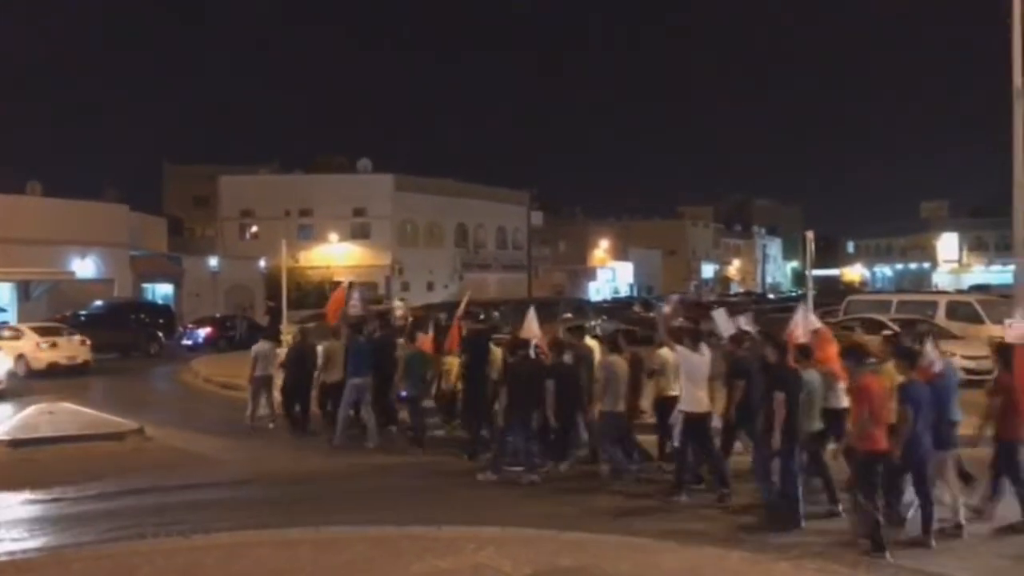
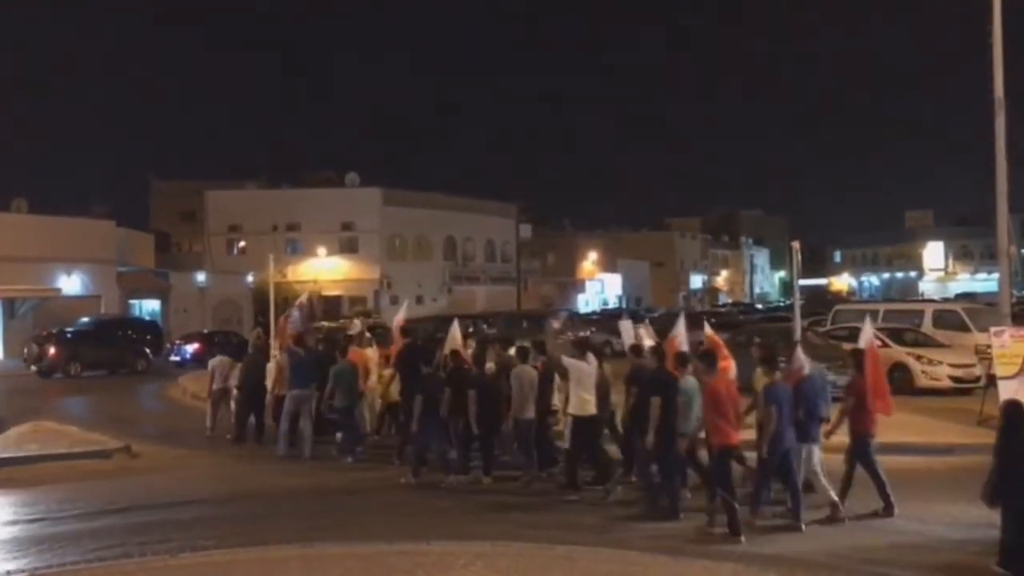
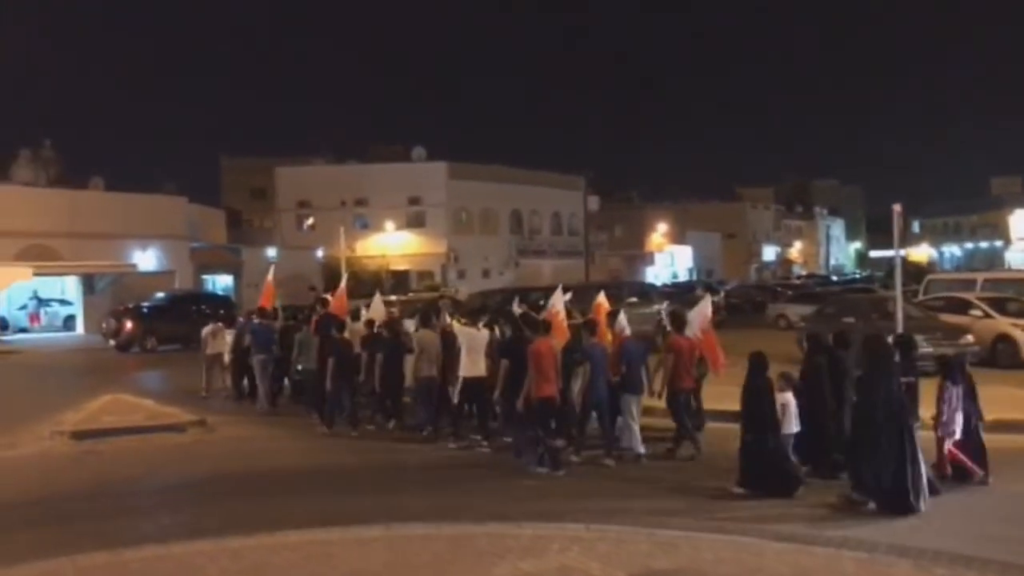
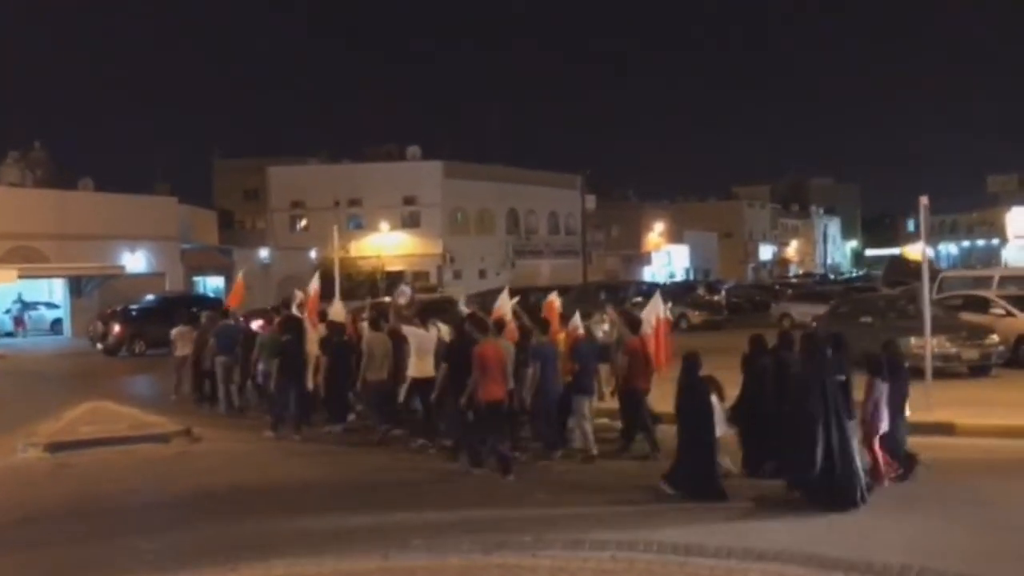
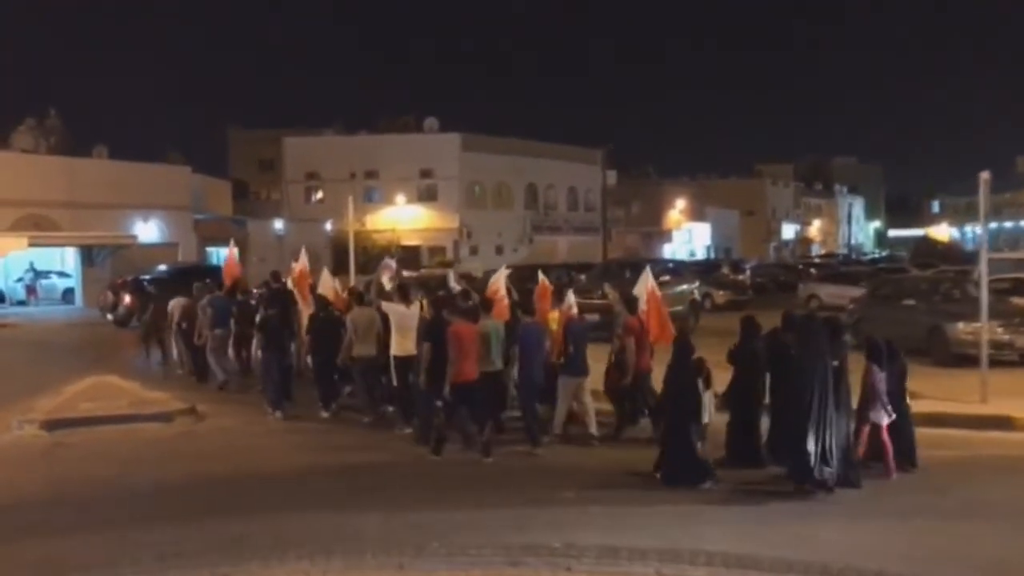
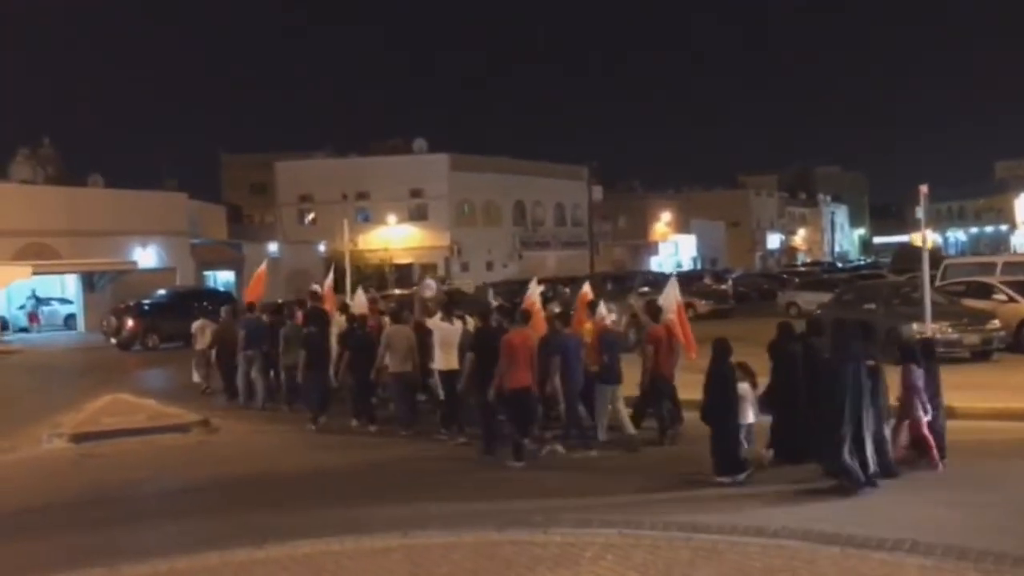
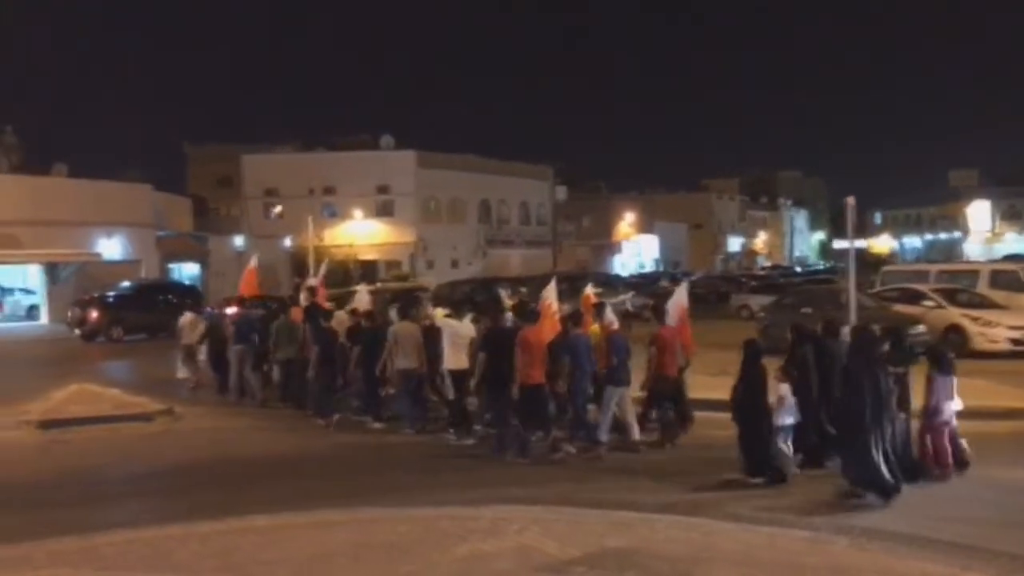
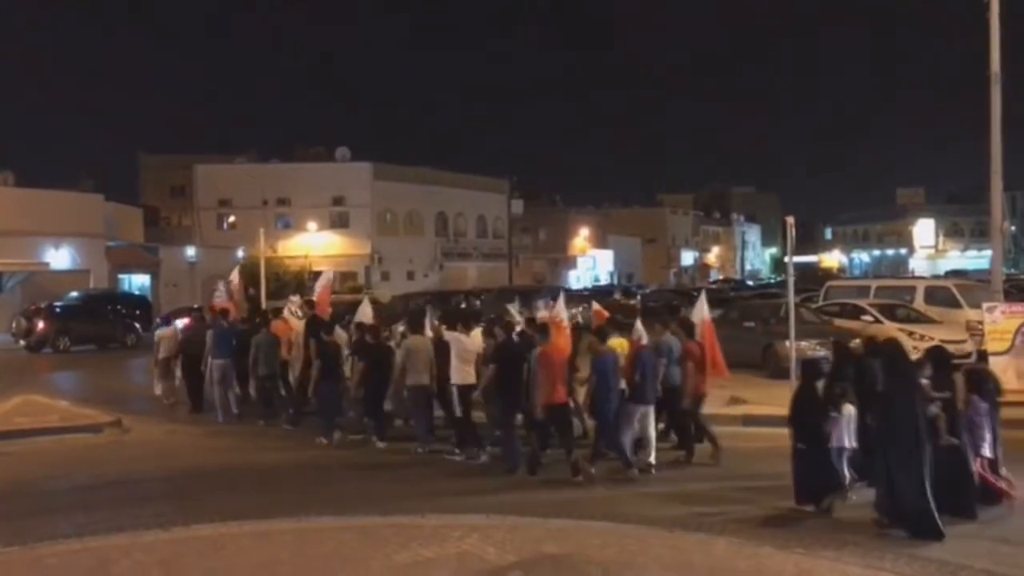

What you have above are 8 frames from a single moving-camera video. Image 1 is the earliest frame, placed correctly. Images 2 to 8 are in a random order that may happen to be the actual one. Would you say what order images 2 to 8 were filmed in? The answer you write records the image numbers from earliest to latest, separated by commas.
2, 8, 7, 3, 6, 4, 5
